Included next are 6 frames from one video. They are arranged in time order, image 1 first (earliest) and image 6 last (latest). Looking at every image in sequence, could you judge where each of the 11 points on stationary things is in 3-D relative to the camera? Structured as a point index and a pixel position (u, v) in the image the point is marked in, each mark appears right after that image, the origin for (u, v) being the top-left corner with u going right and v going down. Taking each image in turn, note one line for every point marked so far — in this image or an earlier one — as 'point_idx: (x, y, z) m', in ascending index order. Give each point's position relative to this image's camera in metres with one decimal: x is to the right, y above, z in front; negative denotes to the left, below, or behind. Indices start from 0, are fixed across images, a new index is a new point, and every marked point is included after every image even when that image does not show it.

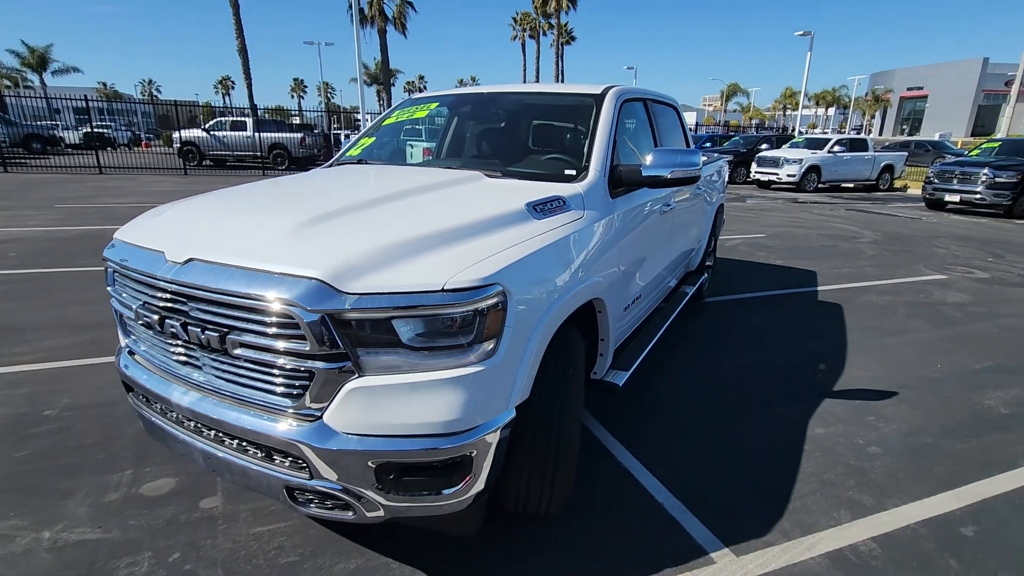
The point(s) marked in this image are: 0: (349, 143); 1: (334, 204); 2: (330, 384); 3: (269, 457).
0: (-1.2, +1.1, +3.9) m
1: (-0.7, +0.4, +2.2) m
2: (-0.6, -0.3, +1.8) m
3: (-0.9, -0.6, +2.0) m
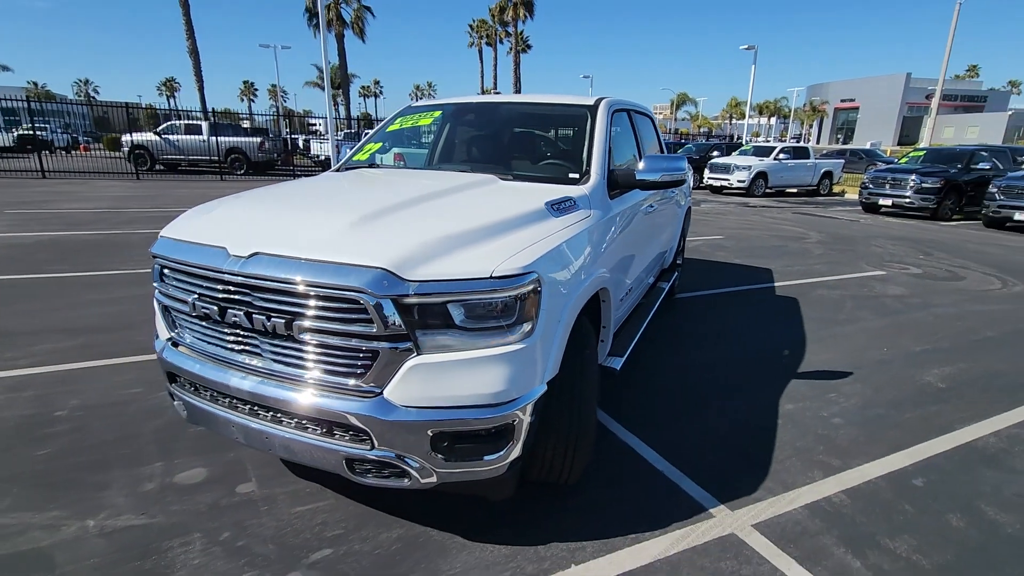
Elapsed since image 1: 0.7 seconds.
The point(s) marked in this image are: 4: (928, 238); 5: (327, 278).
0: (-1.2, +1.1, +4.0) m
1: (-0.6, +0.4, +2.4) m
2: (-0.5, -0.3, +2.0) m
3: (-0.7, -0.6, +2.1) m
4: (+9.4, +1.1, +11.9) m
5: (-0.7, 0.0, +2.0) m
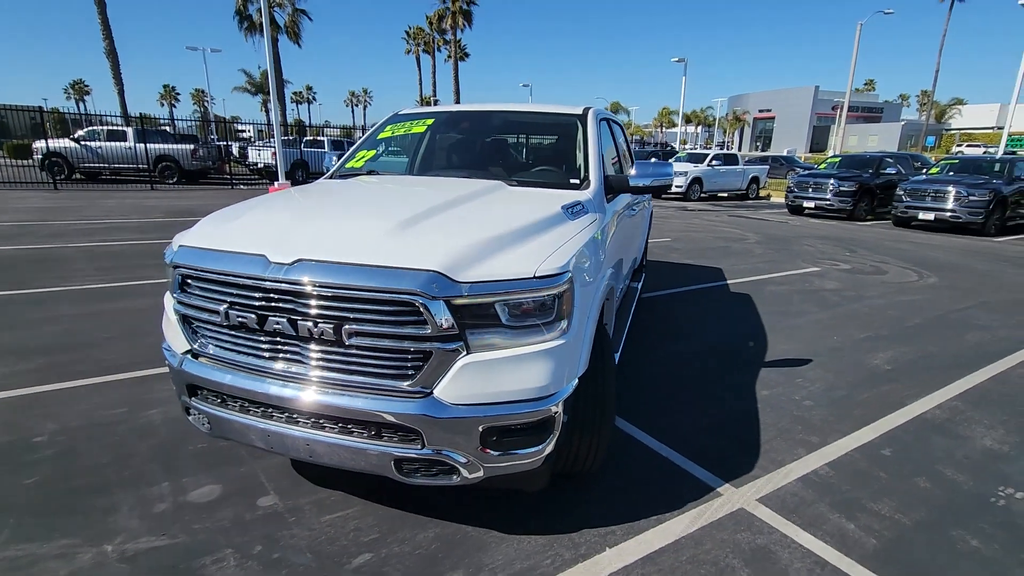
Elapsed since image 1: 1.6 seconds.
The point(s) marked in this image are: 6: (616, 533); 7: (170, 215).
0: (-1.3, +1.0, +4.0) m
1: (-0.5, +0.4, +2.5) m
2: (-0.3, -0.3, +2.1) m
3: (-0.6, -0.6, +2.2) m
4: (+8.4, +1.3, +13.0) m
5: (-0.5, 0.0, +2.0) m
6: (+0.5, -1.2, +2.6) m
7: (-7.9, +1.7, +12.0) m
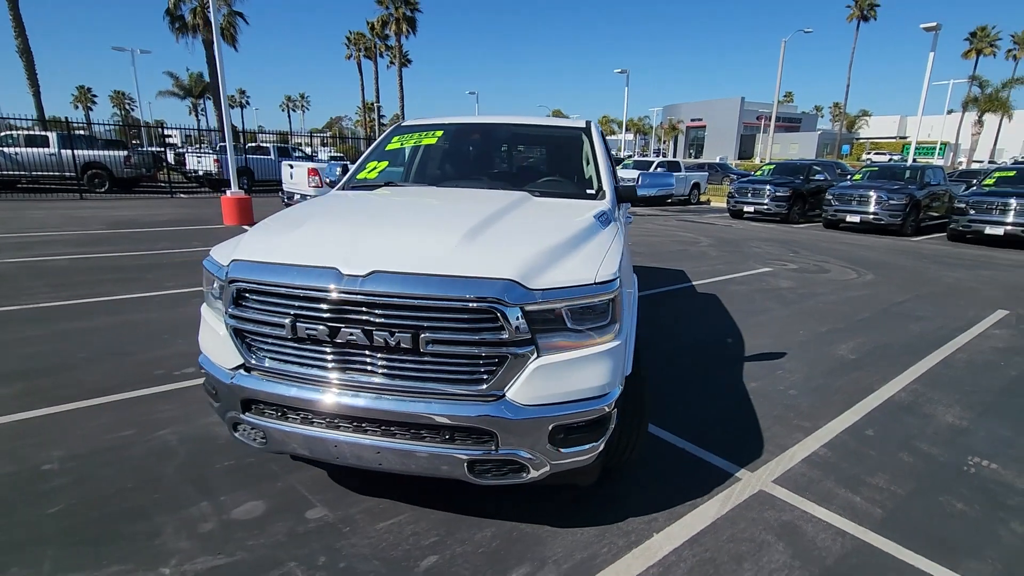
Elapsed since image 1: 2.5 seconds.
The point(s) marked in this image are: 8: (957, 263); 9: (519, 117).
0: (-1.2, +0.9, +4.0) m
1: (-0.3, +0.3, +2.6) m
2: (0.0, -0.3, +2.2) m
3: (-0.3, -0.6, +2.3) m
4: (+7.4, +1.3, +14.0) m
5: (-0.2, 0.0, +2.1) m
6: (+0.8, -1.2, +2.8) m
7: (-8.7, +1.3, +11.3) m
8: (+9.7, +0.5, +11.5) m
9: (+0.1, +1.4, +4.4) m
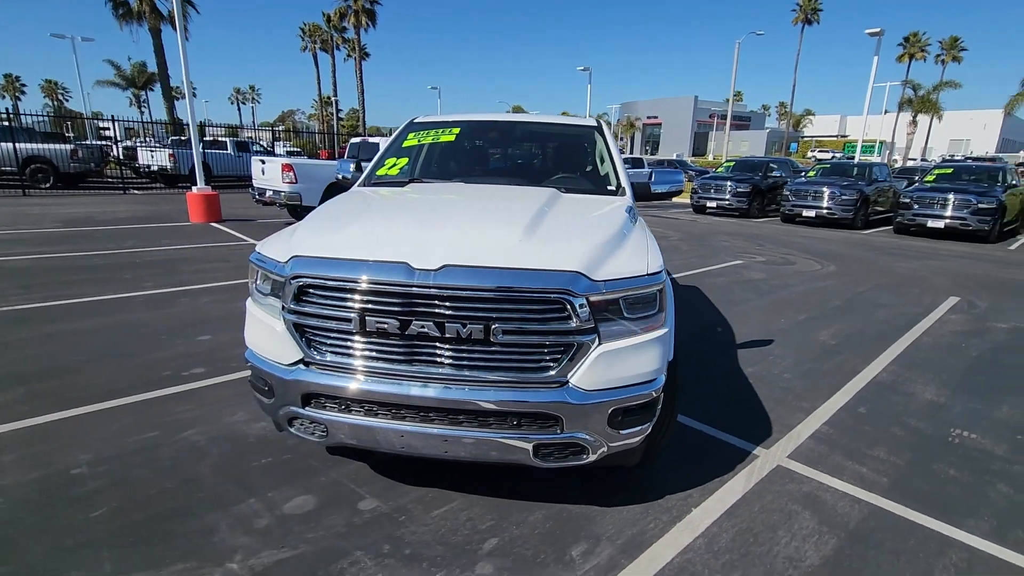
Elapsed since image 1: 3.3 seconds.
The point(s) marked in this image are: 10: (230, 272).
0: (-1.1, +1.0, +4.0) m
1: (0.0, +0.4, +2.7) m
2: (+0.3, -0.3, +2.3) m
3: (0.0, -0.6, +2.4) m
4: (+6.8, +1.5, +14.6) m
5: (+0.1, 0.0, +2.2) m
6: (+1.0, -1.2, +2.9) m
7: (-9.1, +1.3, +10.7) m
8: (+9.3, +0.8, +12.3) m
9: (+0.2, +1.5, +4.5) m
10: (-4.1, +0.2, +7.5) m
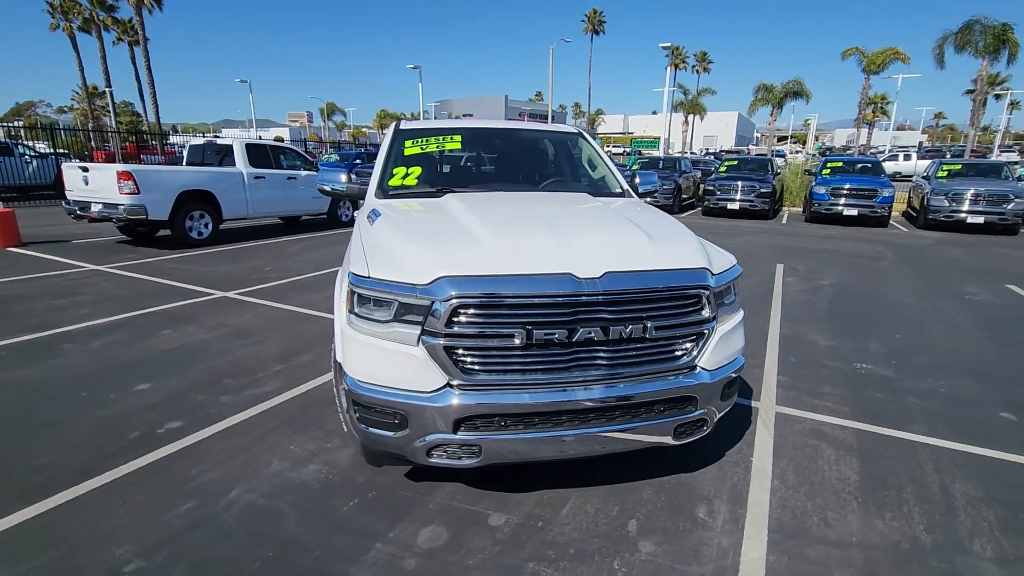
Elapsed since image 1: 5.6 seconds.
0: (-1.0, +0.8, +3.8) m
1: (+0.5, +0.4, +2.8) m
2: (+1.0, -0.3, +2.6) m
3: (+0.7, -0.6, +2.6) m
4: (+2.9, +2.1, +16.4) m
5: (+0.8, 0.0, +2.5) m
6: (+1.5, -1.1, +3.5) m
7: (-10.7, +0.3, +7.5) m
8: (+6.1, +1.6, +15.0) m
9: (0.0, +1.5, +4.6) m
10: (-4.9, -0.2, +6.1) m
